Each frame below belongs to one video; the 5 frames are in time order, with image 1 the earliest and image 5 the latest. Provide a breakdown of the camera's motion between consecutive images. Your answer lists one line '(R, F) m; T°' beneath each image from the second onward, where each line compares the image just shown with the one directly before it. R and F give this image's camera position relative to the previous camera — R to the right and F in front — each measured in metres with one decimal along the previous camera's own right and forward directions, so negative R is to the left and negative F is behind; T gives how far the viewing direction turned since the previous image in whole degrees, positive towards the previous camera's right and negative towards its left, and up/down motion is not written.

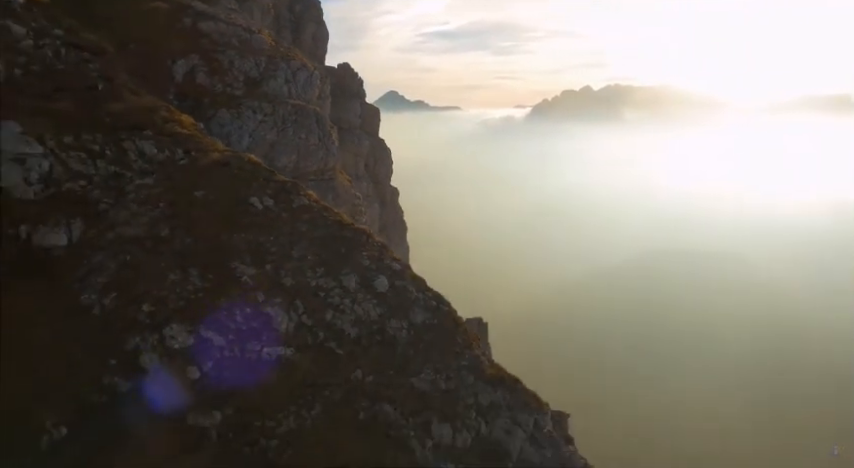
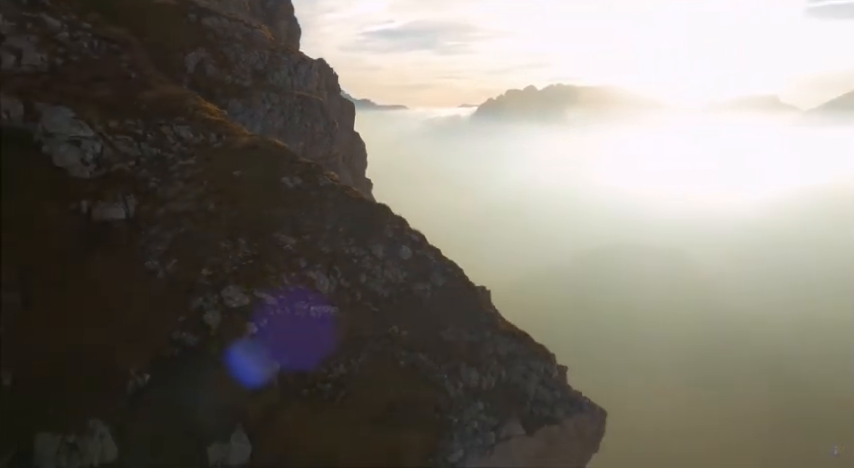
(-3.1, -3.1) m; +4°
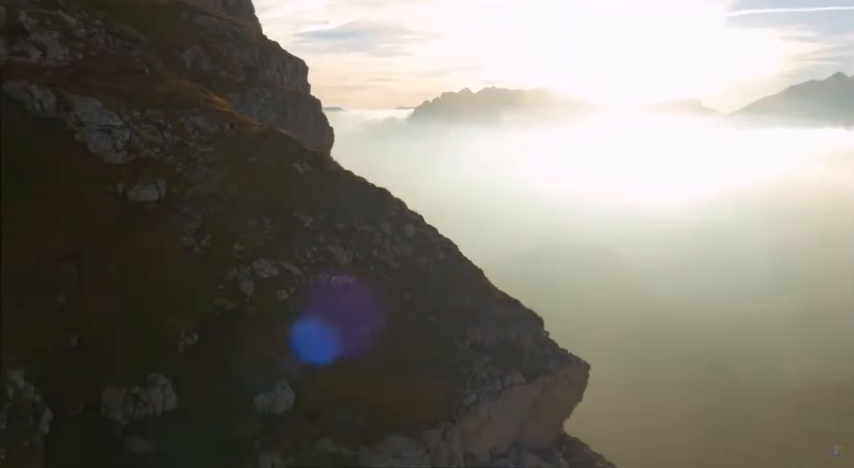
(-2.8, -3.3) m; +5°
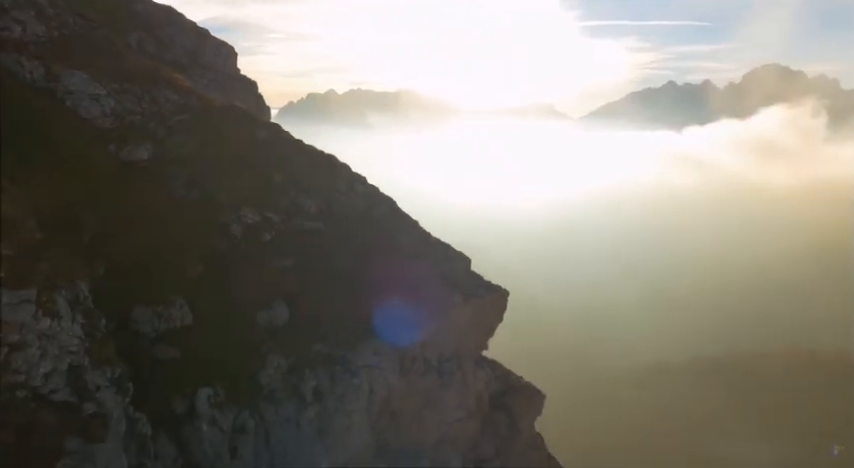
(-4.3, -6.7) m; +11°
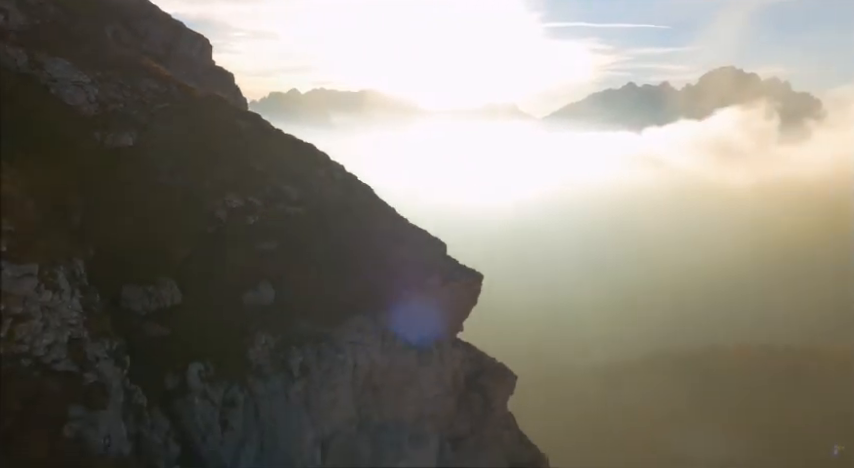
(-0.7, -1.7) m; +3°
